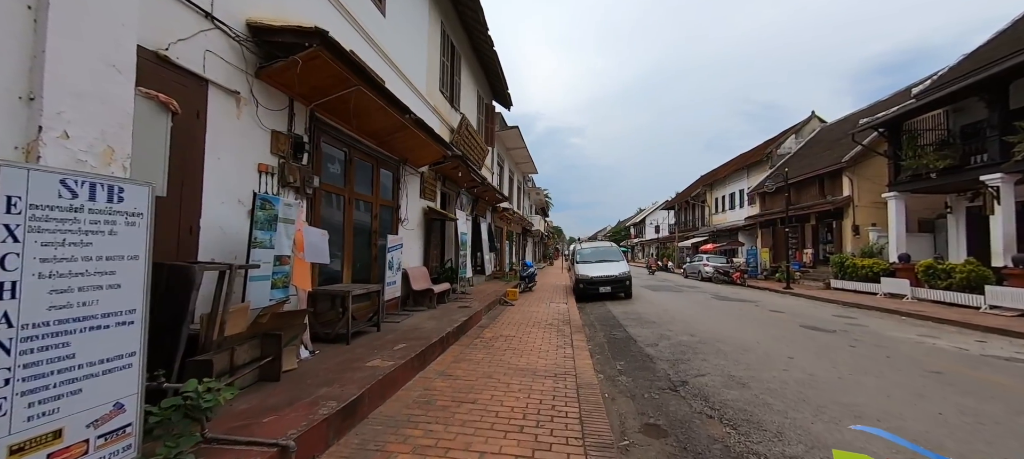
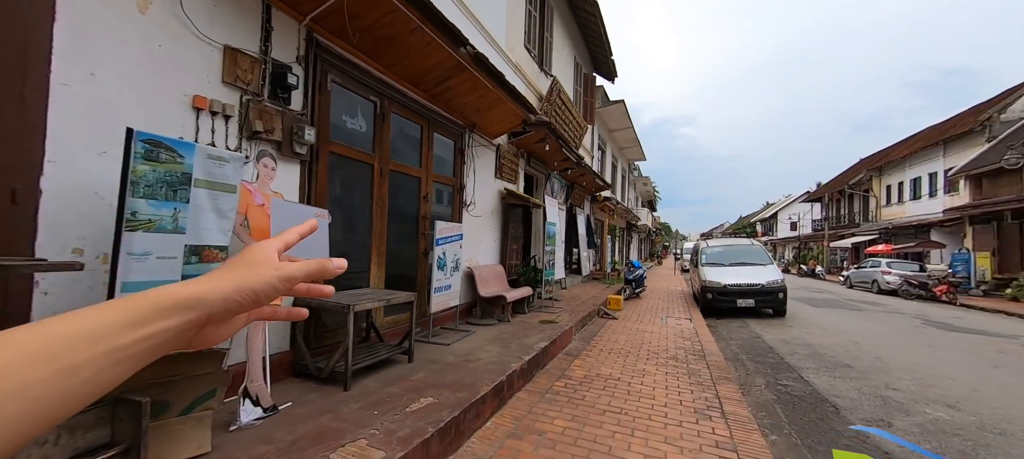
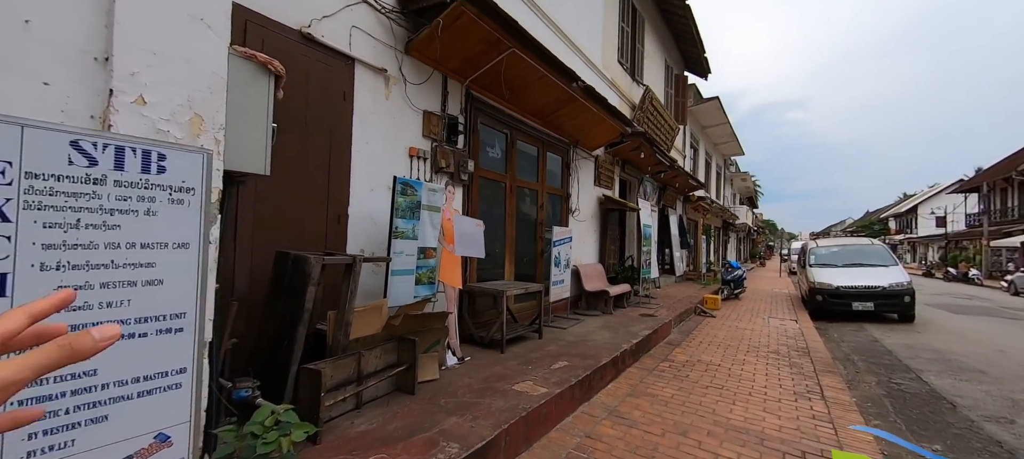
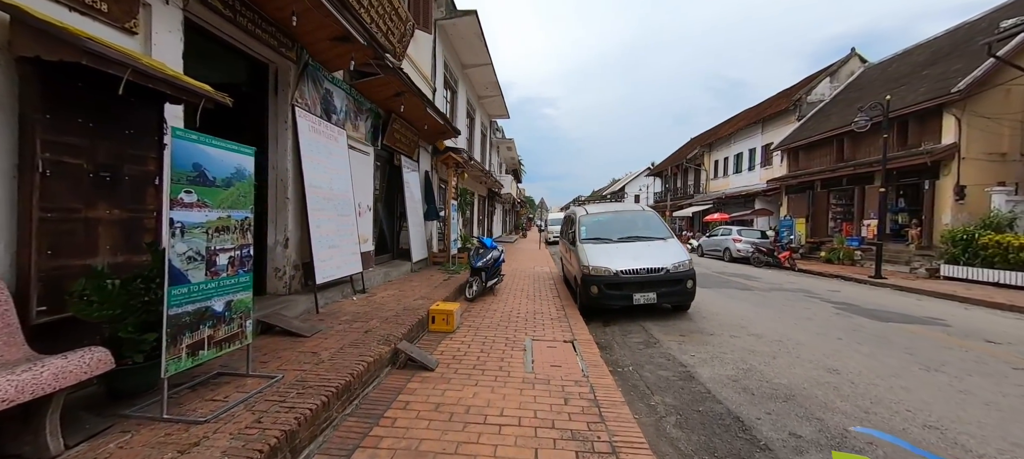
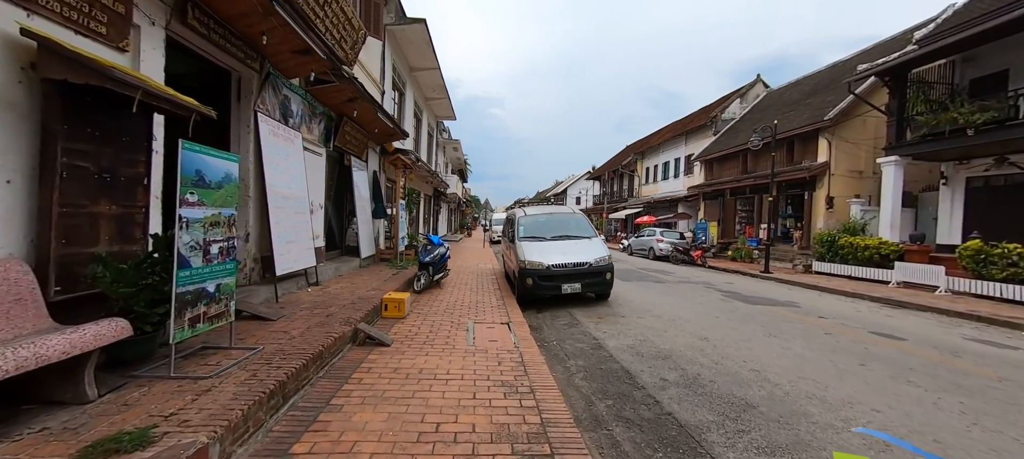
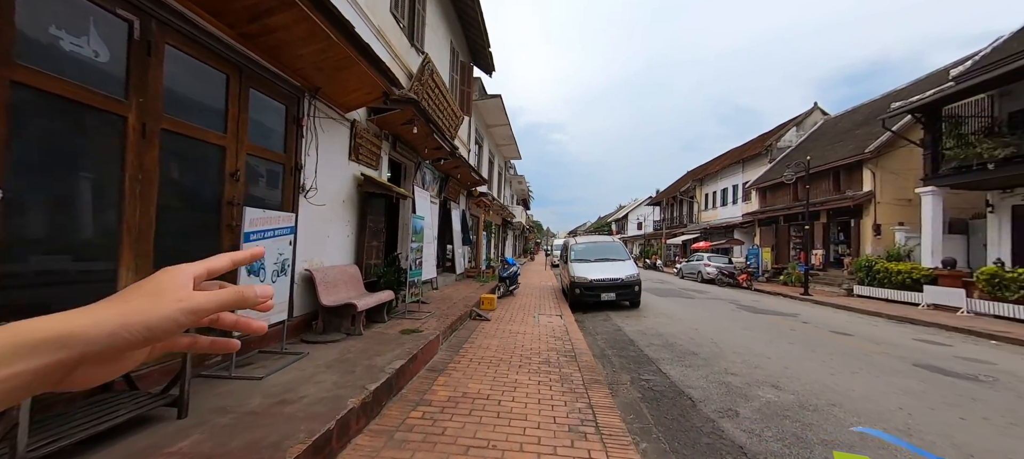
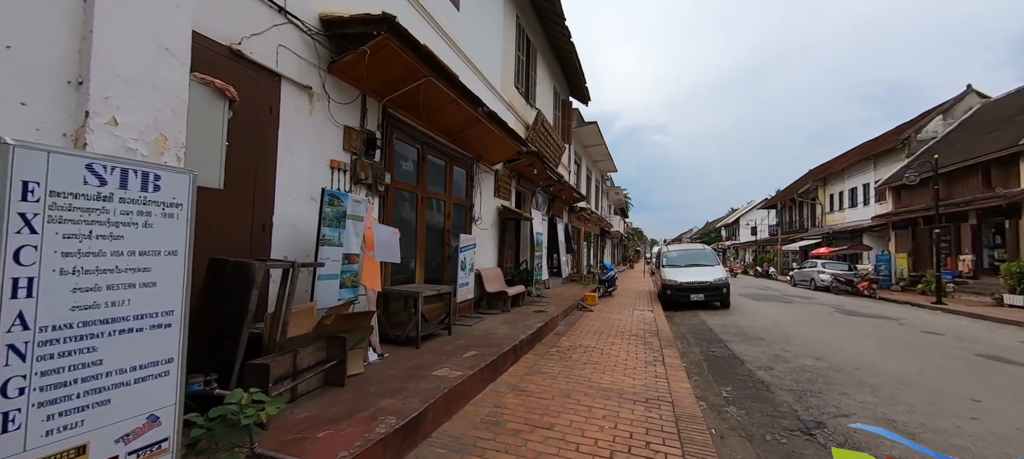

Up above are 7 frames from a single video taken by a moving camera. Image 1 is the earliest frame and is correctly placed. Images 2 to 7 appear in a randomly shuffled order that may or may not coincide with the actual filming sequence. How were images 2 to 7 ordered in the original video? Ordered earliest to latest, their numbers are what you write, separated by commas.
7, 3, 2, 6, 5, 4
